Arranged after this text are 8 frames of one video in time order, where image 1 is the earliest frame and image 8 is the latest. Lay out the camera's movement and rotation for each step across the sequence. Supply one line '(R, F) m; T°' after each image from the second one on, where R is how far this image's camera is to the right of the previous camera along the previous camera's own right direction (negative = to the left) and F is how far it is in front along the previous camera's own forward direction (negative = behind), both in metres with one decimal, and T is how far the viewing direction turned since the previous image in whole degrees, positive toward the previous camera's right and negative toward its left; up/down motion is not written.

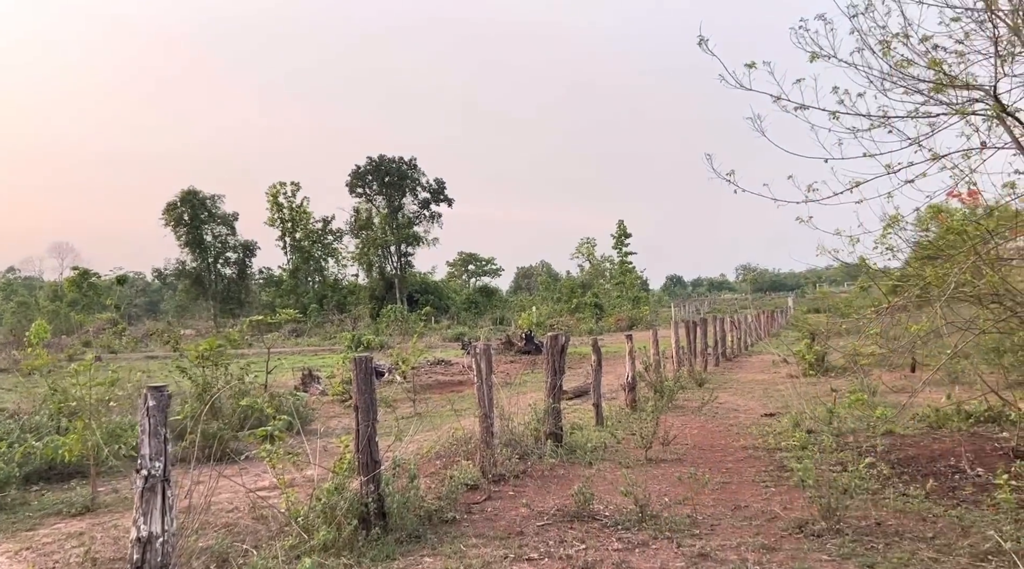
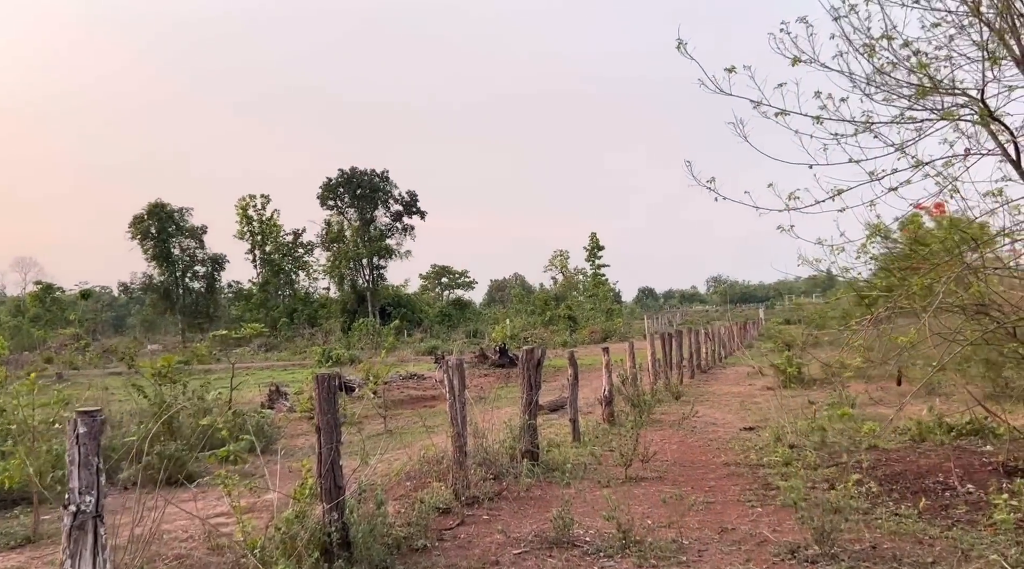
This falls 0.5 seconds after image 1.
(0.0, +0.3) m; +2°
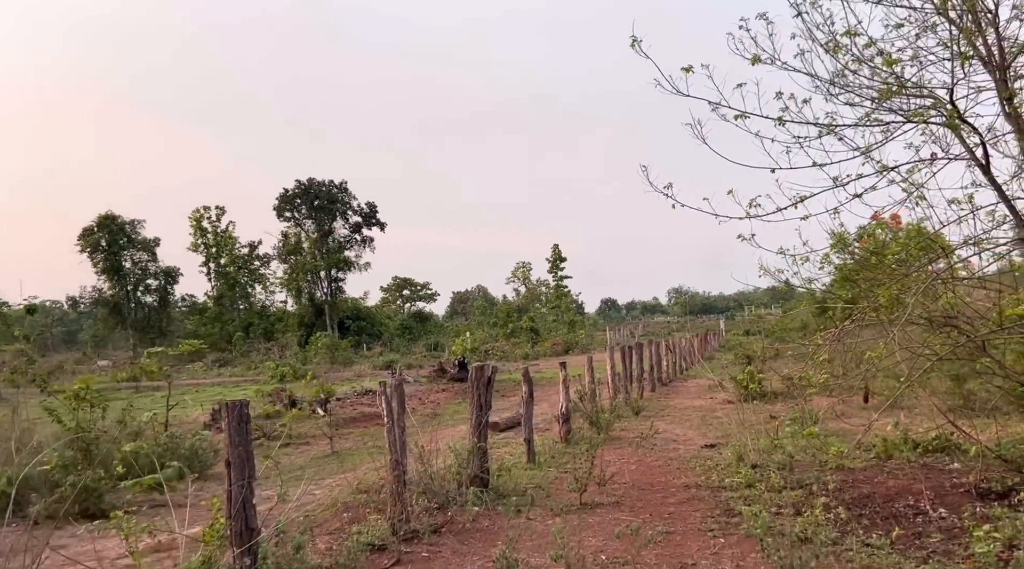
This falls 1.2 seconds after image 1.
(+0.1, +0.4) m; +3°
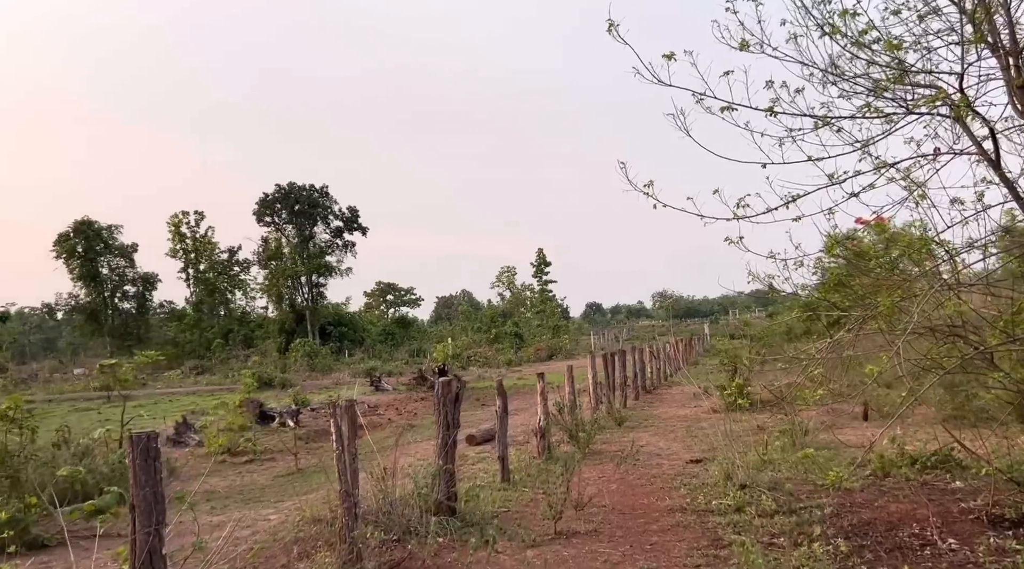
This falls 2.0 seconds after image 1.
(+0.1, +0.5) m; +1°
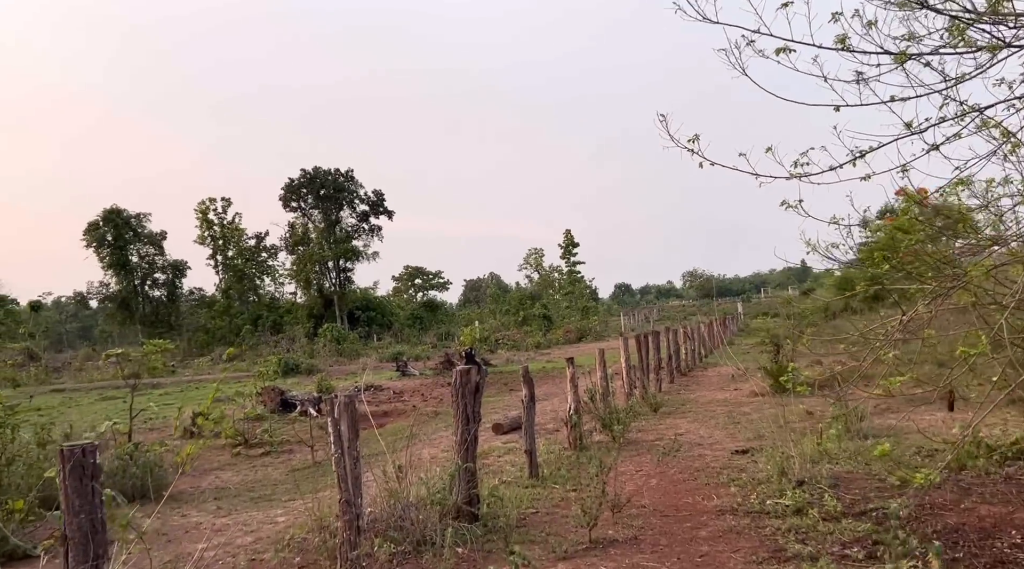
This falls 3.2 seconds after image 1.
(0.0, +0.7) m; -2°
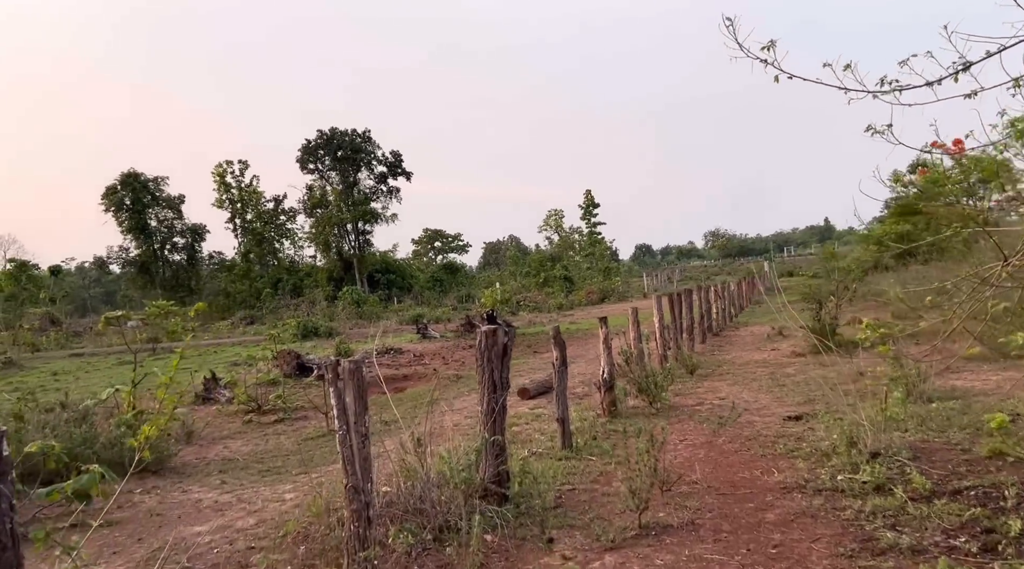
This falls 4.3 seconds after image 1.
(-0.1, +0.7) m; -1°
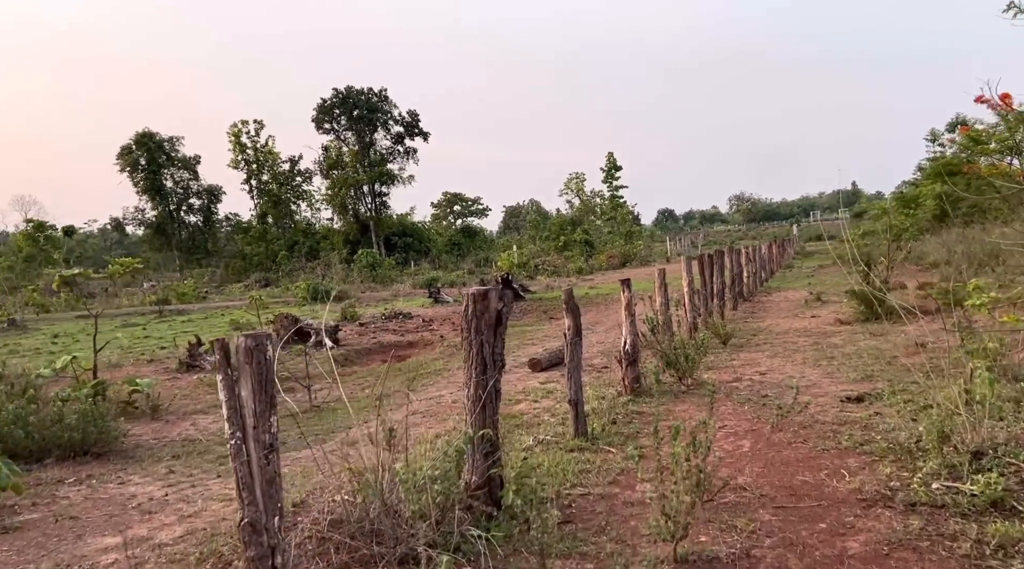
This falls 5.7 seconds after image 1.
(+0.1, +1.2) m; -1°
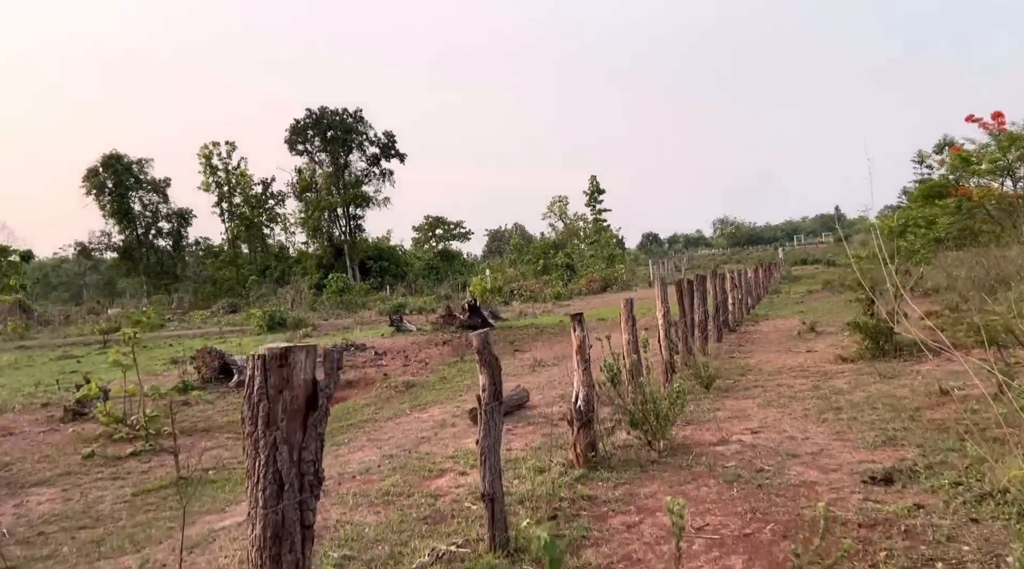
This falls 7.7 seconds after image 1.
(+0.5, +1.6) m; +1°
